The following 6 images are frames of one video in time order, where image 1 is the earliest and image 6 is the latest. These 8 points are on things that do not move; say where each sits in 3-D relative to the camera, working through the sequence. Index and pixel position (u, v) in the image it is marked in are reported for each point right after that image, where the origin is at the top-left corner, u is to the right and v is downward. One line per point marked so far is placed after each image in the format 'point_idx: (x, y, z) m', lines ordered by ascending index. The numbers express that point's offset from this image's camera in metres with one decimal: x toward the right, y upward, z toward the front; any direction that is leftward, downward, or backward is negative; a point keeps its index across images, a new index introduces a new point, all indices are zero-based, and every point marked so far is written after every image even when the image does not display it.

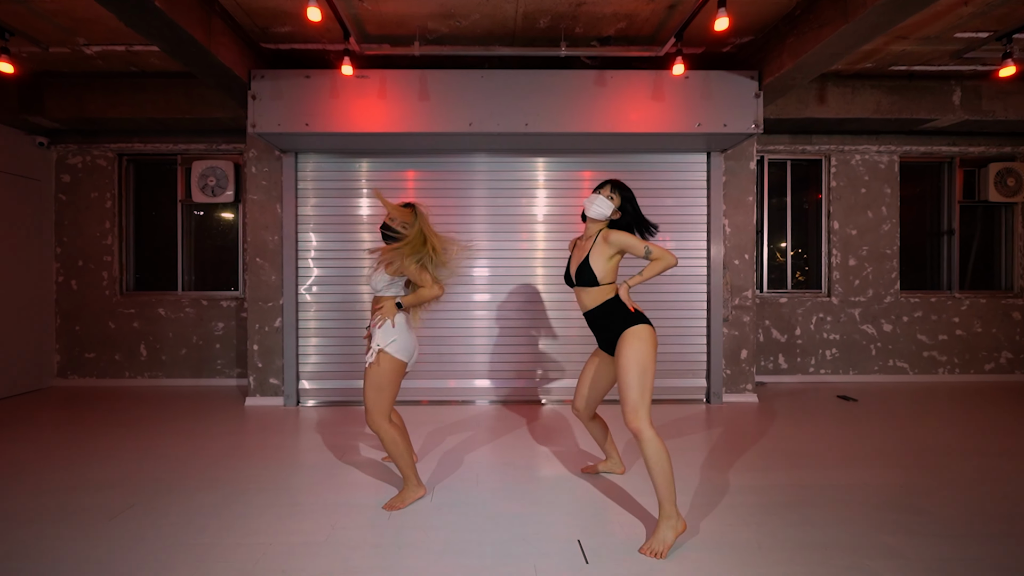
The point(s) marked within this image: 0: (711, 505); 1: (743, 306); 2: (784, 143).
0: (+1.6, -1.7, +3.1) m
1: (+3.0, -0.2, +5.2) m
2: (+4.2, +2.2, +6.1) m
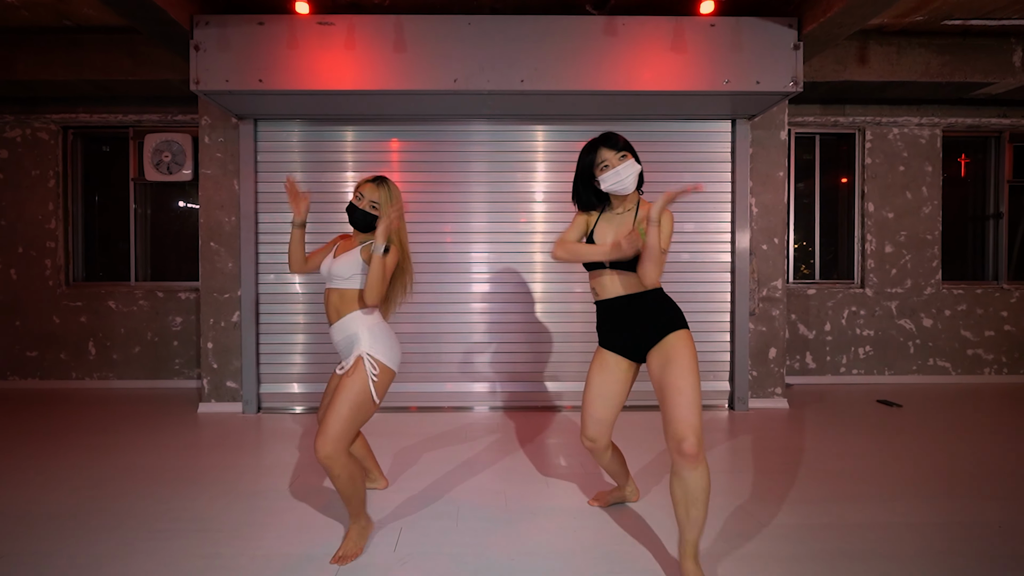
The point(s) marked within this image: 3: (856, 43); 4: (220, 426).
0: (+1.5, -1.6, +2.4) m
1: (+2.9, -0.1, +4.5) m
2: (+4.1, +2.4, +5.4) m
3: (+4.0, +2.8, +4.6) m
4: (-3.1, -1.5, +4.2) m
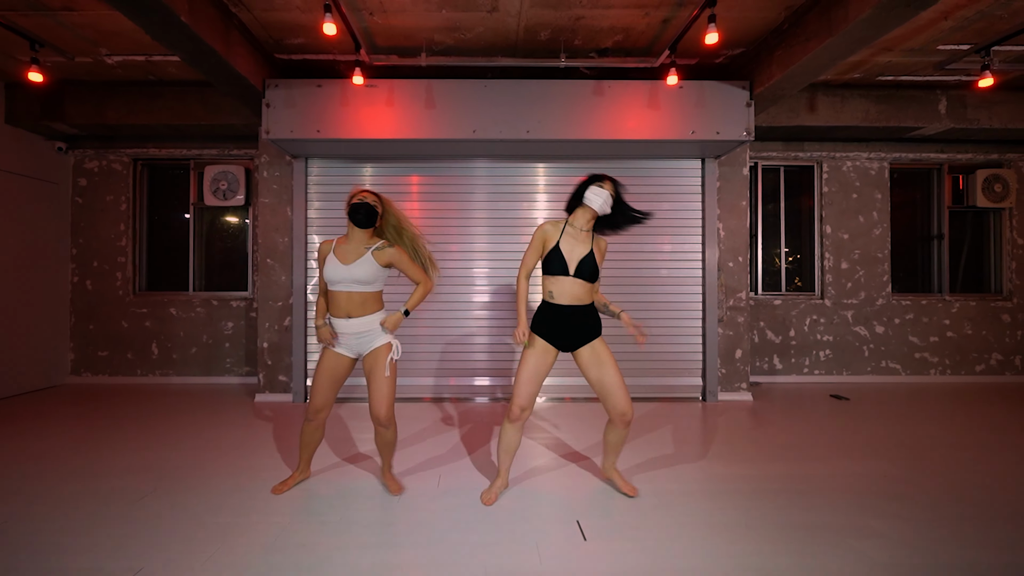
0: (+1.6, -1.7, +3.2) m
1: (+3.0, -0.3, +5.3) m
2: (+4.2, +2.2, +6.3) m
3: (+4.1, +2.7, +5.5) m
4: (-3.0, -1.6, +5.0) m
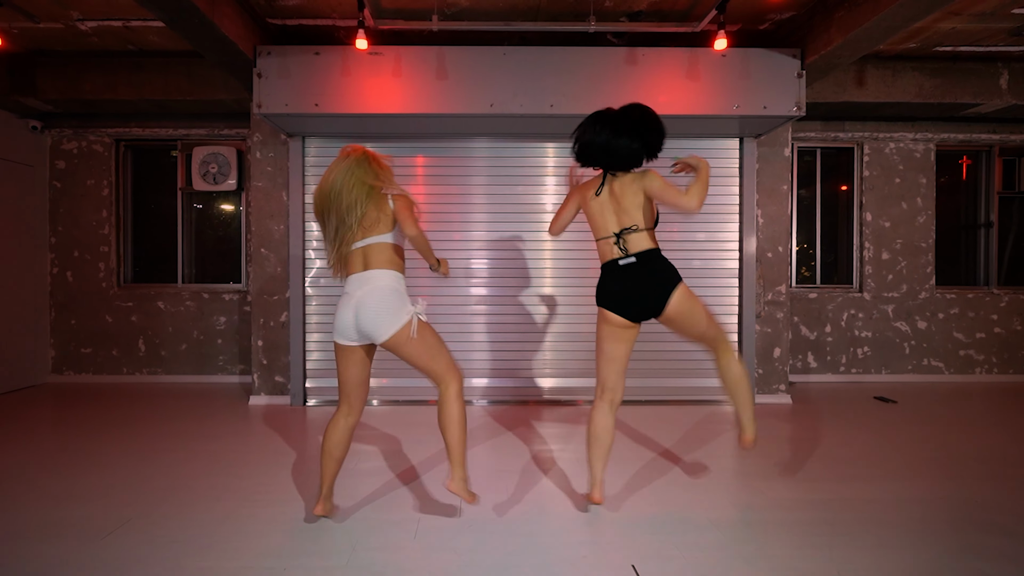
0: (+1.8, -1.6, +2.8) m
1: (+3.2, -0.2, +4.9) m
2: (+4.4, +2.3, +5.8) m
3: (+4.3, +2.8, +5.0) m
4: (-2.8, -1.5, +4.6) m
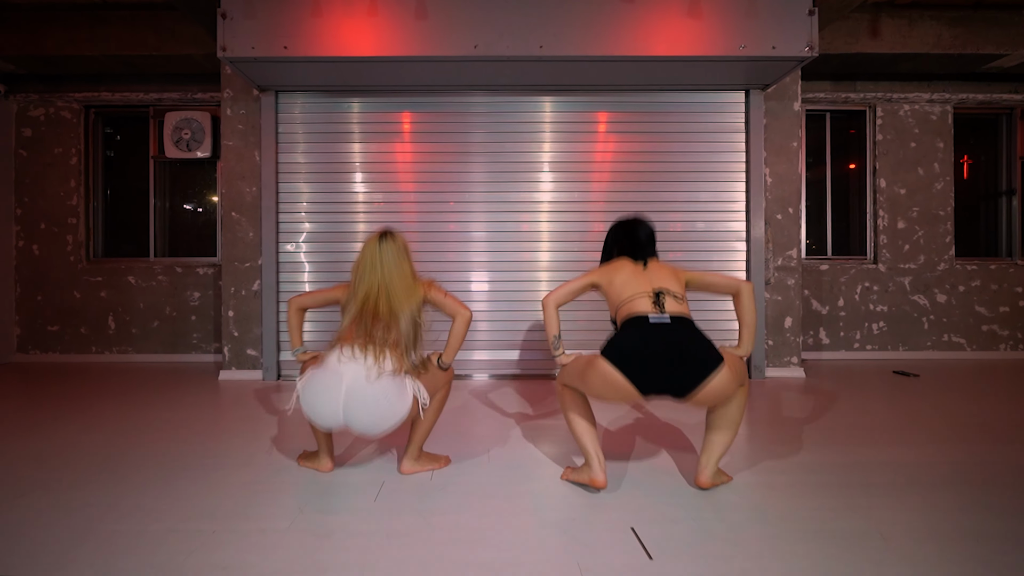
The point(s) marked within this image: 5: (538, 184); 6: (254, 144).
0: (+1.7, -1.2, +2.4) m
1: (+3.1, +0.2, +4.5) m
2: (+4.3, +2.7, +5.4) m
3: (+4.1, +3.2, +4.6) m
4: (-2.9, -1.1, +4.3) m
5: (+0.3, +1.2, +4.7) m
6: (-2.9, +1.6, +4.5) m
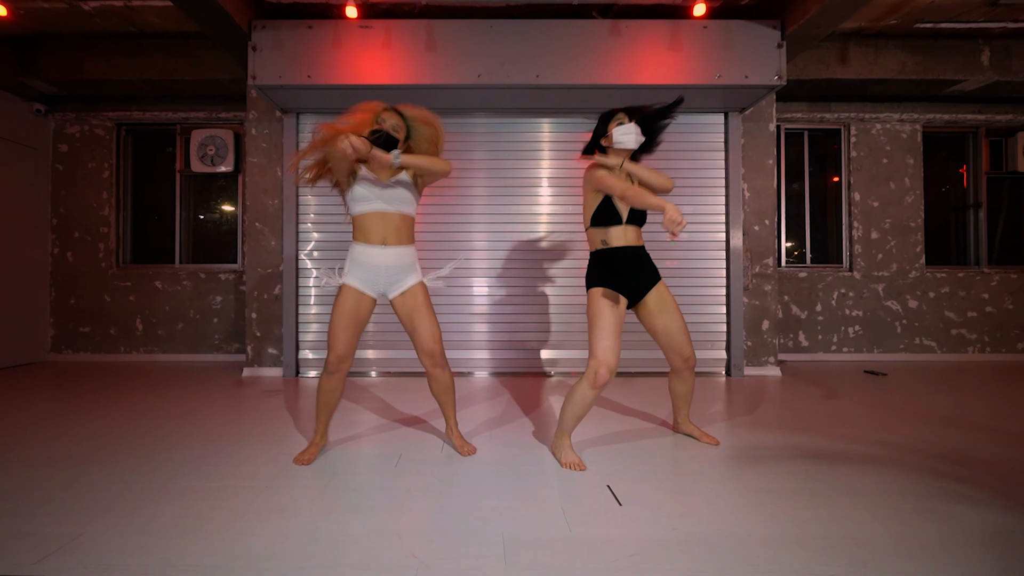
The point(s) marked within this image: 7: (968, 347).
0: (+1.6, -1.2, +2.8) m
1: (+3.1, +0.2, +4.9) m
2: (+4.3, +2.6, +5.9) m
3: (+4.1, +3.1, +5.1) m
4: (-2.9, -1.2, +4.7) m
5: (+0.3, +1.1, +5.1) m
6: (-2.9, +1.6, +4.9) m
7: (+6.7, -0.9, +5.9) m
